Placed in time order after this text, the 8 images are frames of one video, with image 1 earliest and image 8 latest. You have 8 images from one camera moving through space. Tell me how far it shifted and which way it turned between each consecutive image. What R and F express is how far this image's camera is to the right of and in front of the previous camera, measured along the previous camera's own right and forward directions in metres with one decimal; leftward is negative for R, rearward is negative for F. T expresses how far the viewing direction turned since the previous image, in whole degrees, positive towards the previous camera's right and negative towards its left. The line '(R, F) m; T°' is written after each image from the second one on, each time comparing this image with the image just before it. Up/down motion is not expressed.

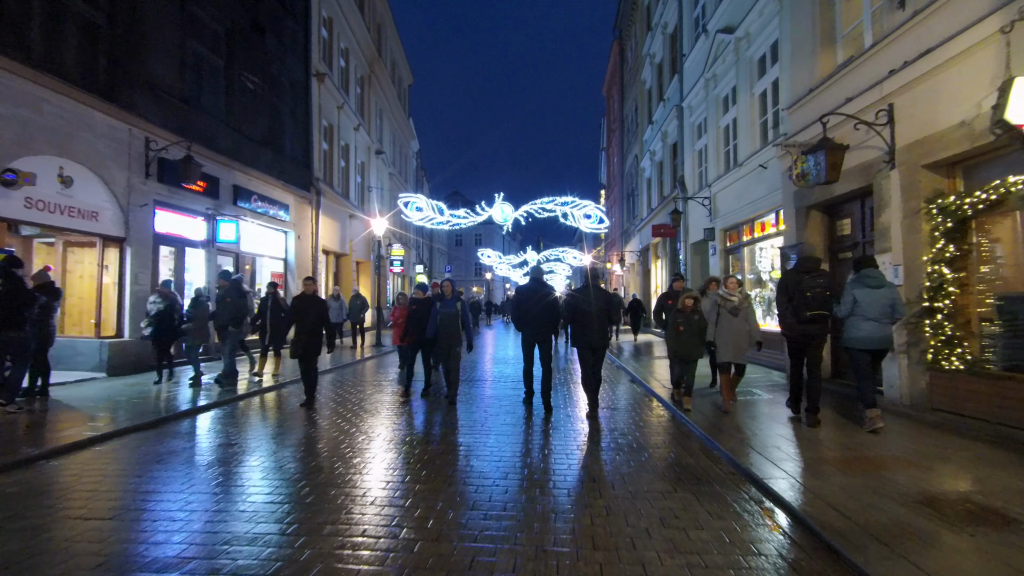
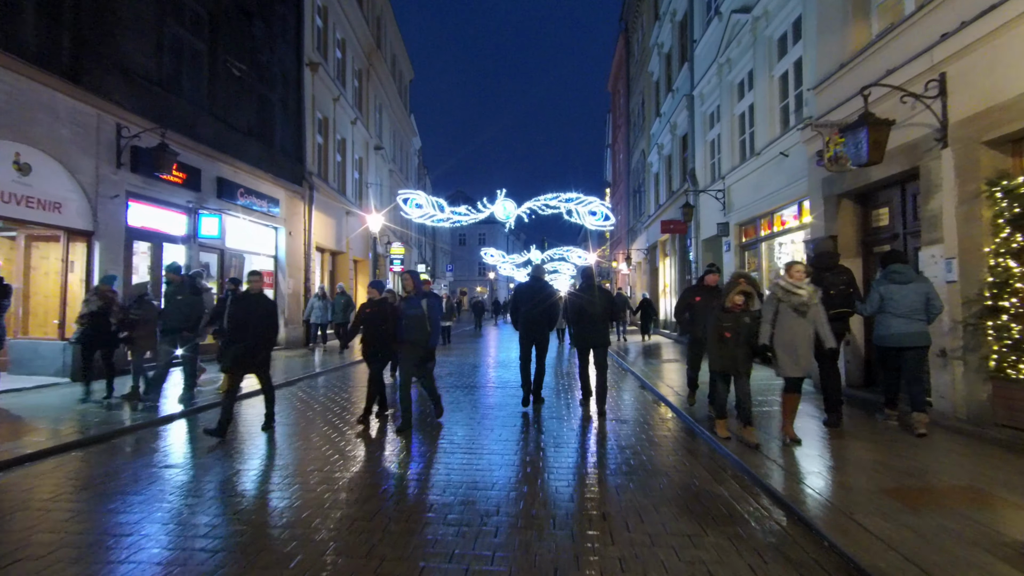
(+0.1, +0.8) m; 0°
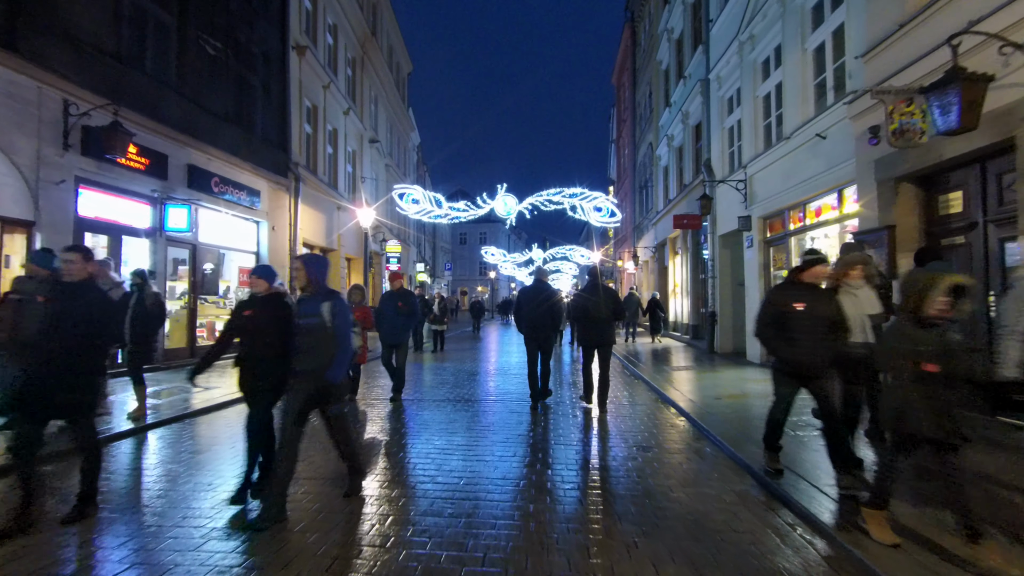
(0.0, +1.2) m; 0°
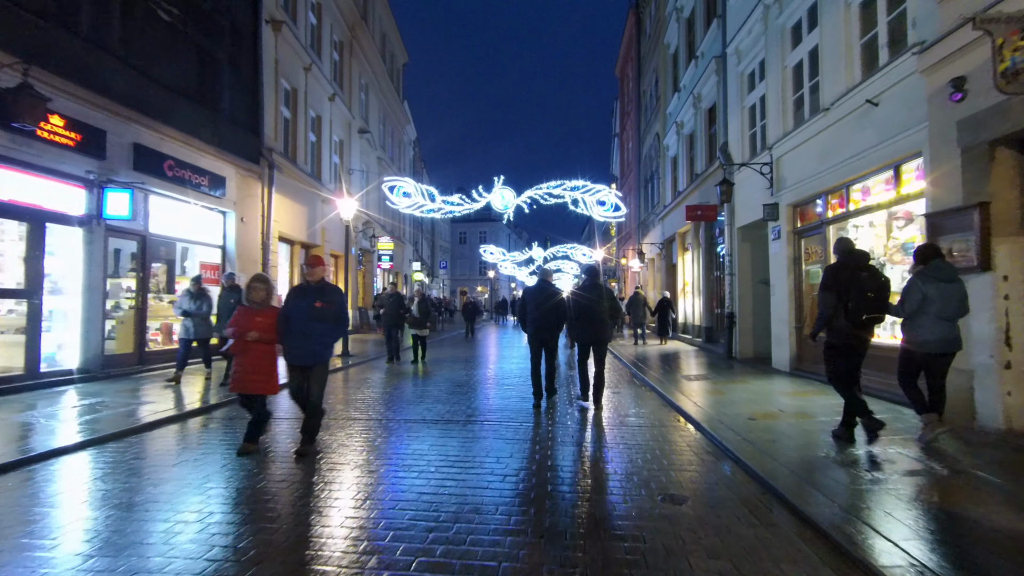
(+0.2, +1.5) m; 0°
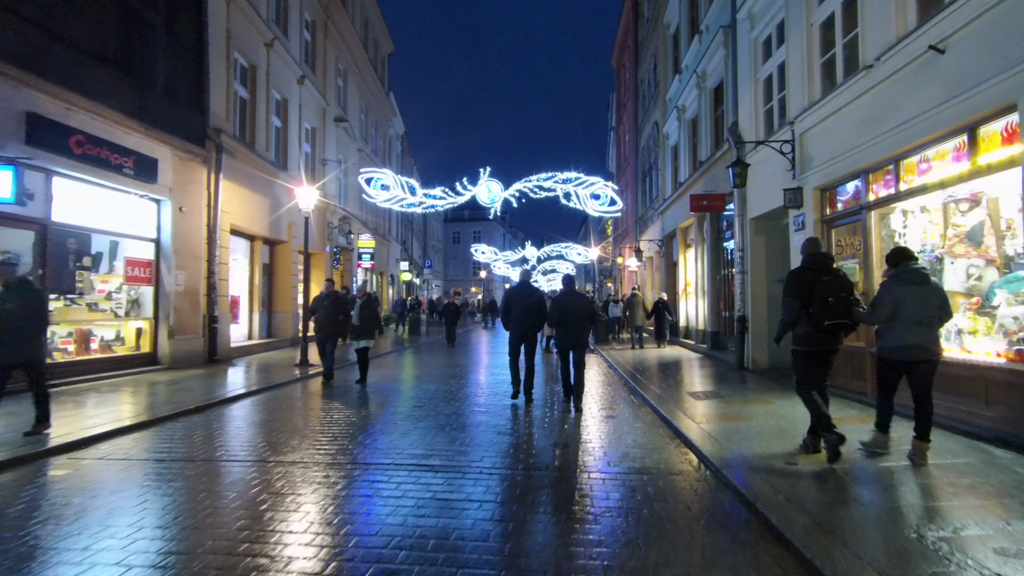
(+0.4, +1.7) m; 0°
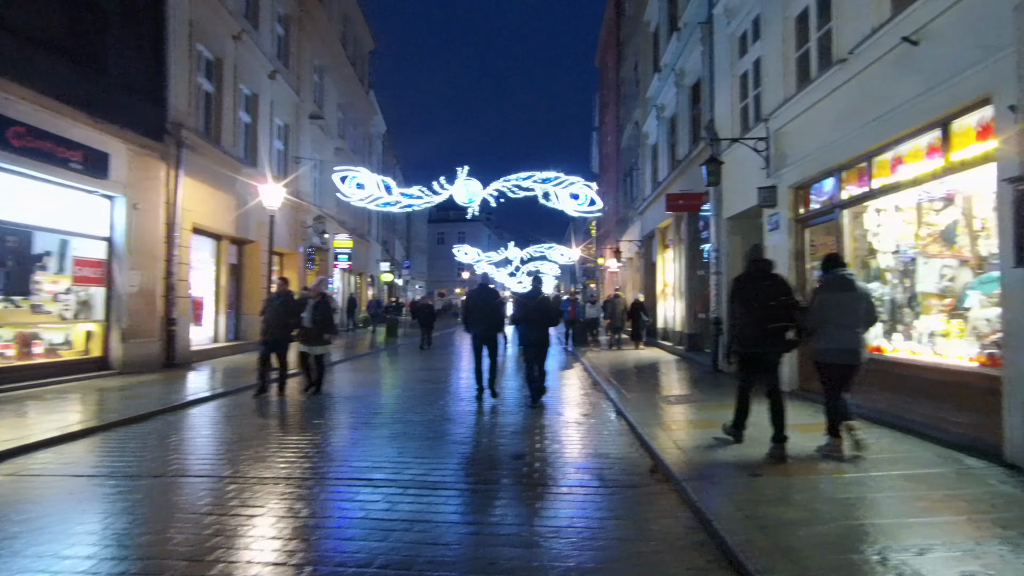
(+0.4, +0.3) m; +1°
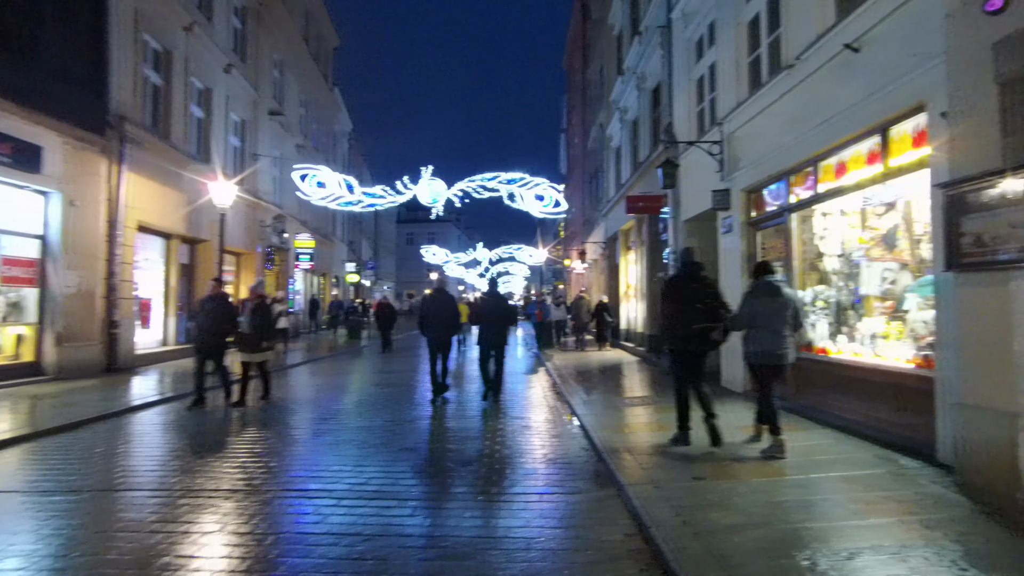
(+0.3, +0.1) m; +3°
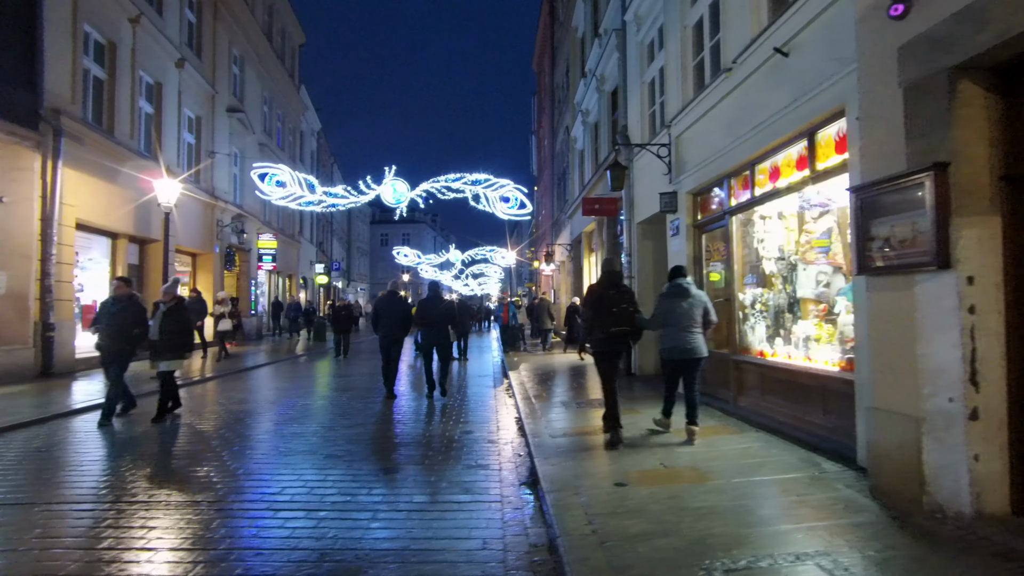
(+0.5, +0.1) m; +2°
